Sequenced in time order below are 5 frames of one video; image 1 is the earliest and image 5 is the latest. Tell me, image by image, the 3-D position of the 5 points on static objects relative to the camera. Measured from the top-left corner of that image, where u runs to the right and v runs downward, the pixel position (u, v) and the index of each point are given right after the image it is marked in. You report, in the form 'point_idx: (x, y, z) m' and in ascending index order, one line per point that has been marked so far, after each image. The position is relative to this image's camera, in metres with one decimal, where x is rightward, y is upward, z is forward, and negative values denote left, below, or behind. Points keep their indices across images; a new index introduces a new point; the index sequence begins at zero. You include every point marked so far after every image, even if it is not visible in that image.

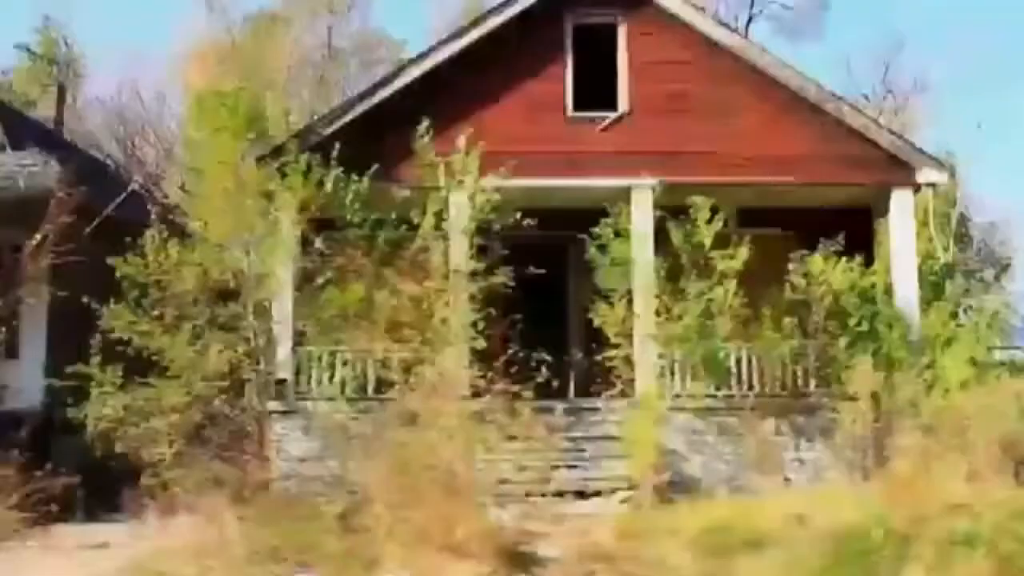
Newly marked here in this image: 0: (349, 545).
0: (-1.2, -2.0, +10.3) m
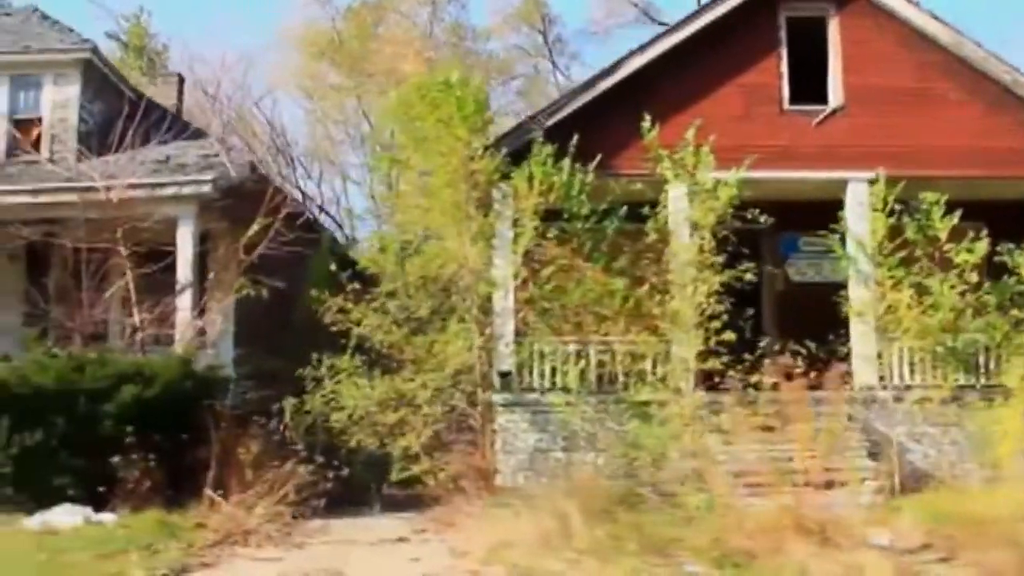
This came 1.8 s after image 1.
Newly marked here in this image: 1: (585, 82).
0: (+1.5, -1.9, +10.3) m
1: (+0.8, +2.3, +15.3) m
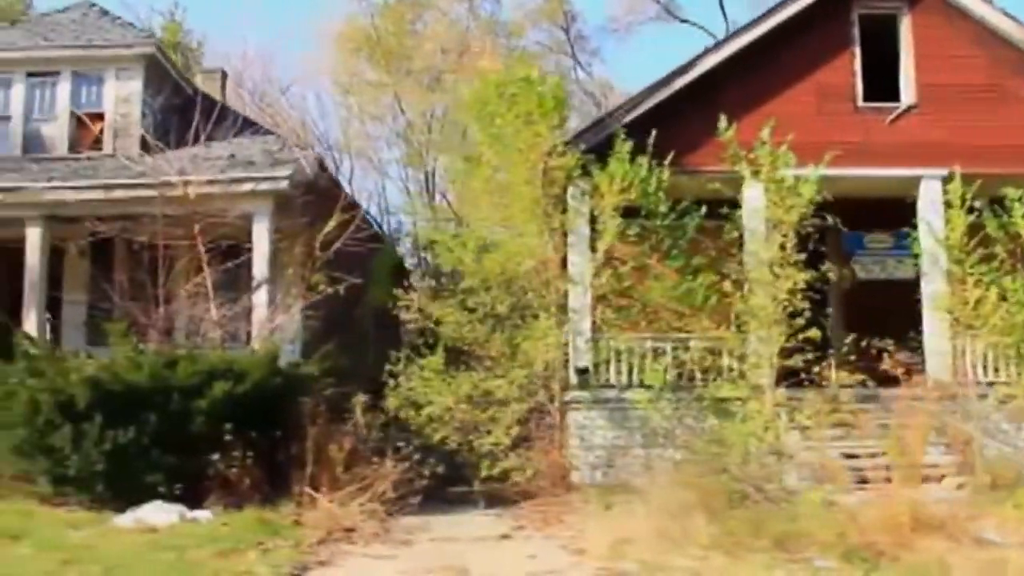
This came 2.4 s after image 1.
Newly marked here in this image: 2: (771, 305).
0: (+2.4, -1.9, +10.3) m
1: (+1.7, +2.4, +15.3) m
2: (+2.6, -0.2, +13.6) m
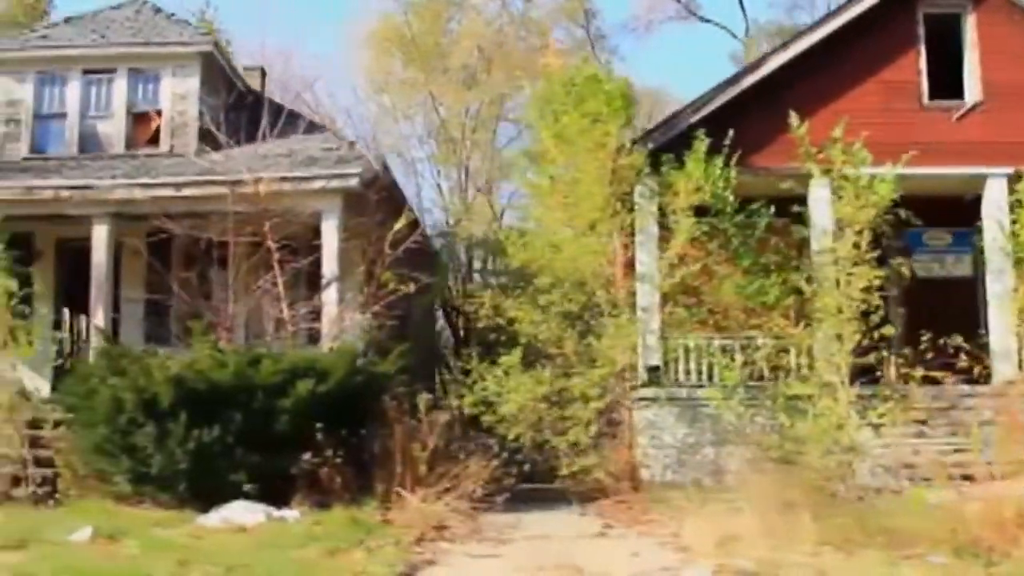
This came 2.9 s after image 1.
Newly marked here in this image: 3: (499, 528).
0: (+3.3, -1.9, +10.3) m
1: (+2.5, +2.4, +15.3) m
2: (+3.4, -0.2, +13.6) m
3: (-0.1, -2.2, +12.1) m
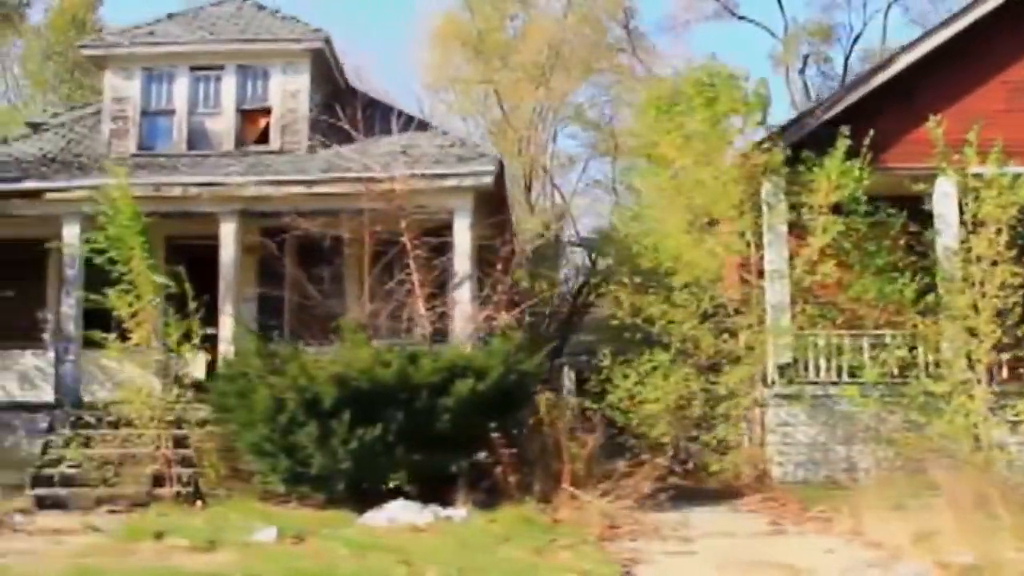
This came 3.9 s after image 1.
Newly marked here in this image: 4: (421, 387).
0: (+4.9, -1.9, +10.4) m
1: (+4.0, +2.4, +15.3) m
2: (+4.9, -0.2, +13.7) m
3: (+1.5, -2.2, +12.1) m
4: (-0.9, -0.9, +12.7) m
